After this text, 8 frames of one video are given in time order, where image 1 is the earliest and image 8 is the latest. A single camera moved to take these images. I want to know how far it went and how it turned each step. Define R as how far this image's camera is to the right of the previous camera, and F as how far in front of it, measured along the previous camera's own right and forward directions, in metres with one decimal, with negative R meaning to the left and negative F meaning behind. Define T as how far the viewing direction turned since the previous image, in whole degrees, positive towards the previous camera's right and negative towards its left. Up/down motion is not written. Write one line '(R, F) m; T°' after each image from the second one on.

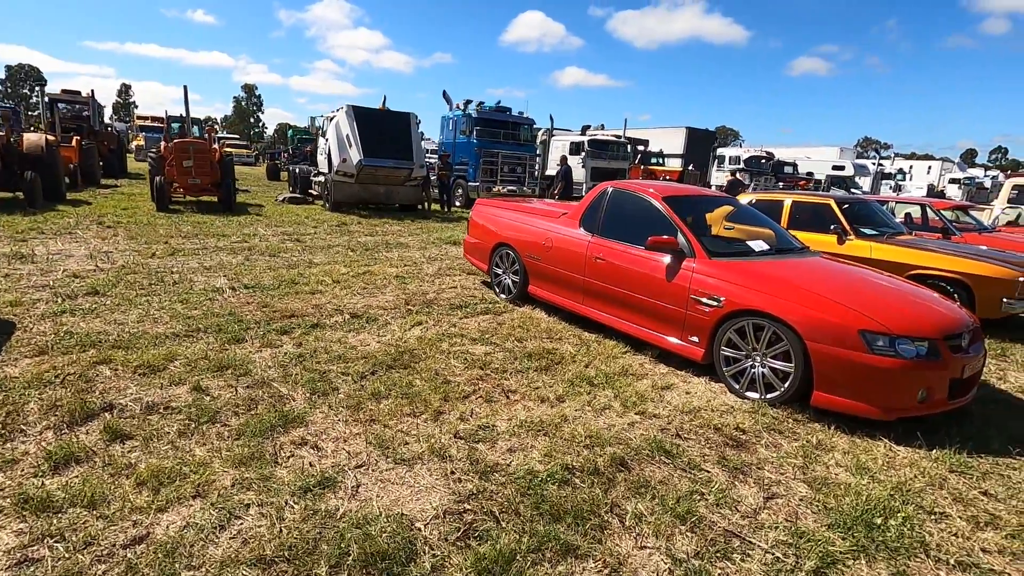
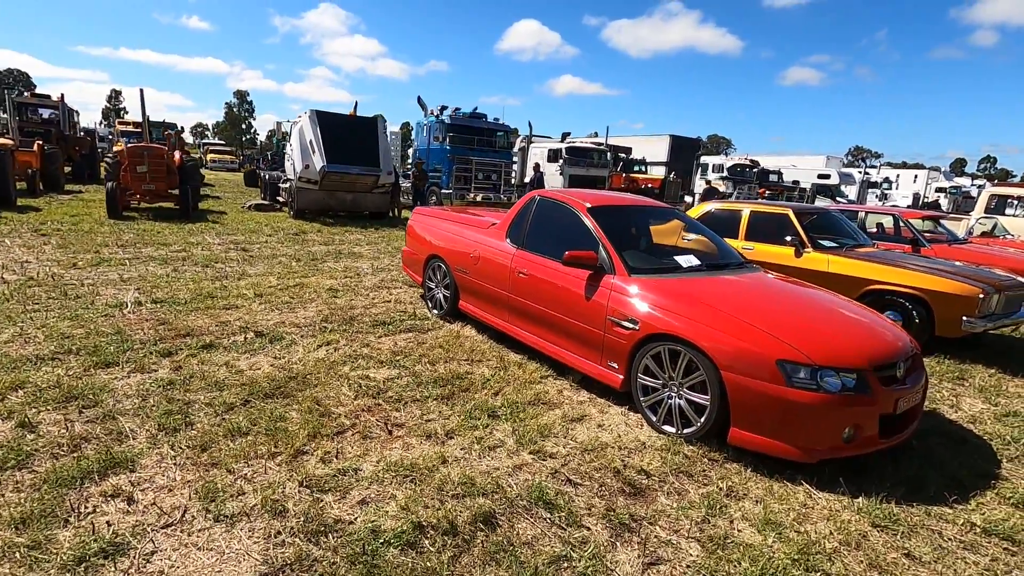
(+0.7, +0.4) m; 0°
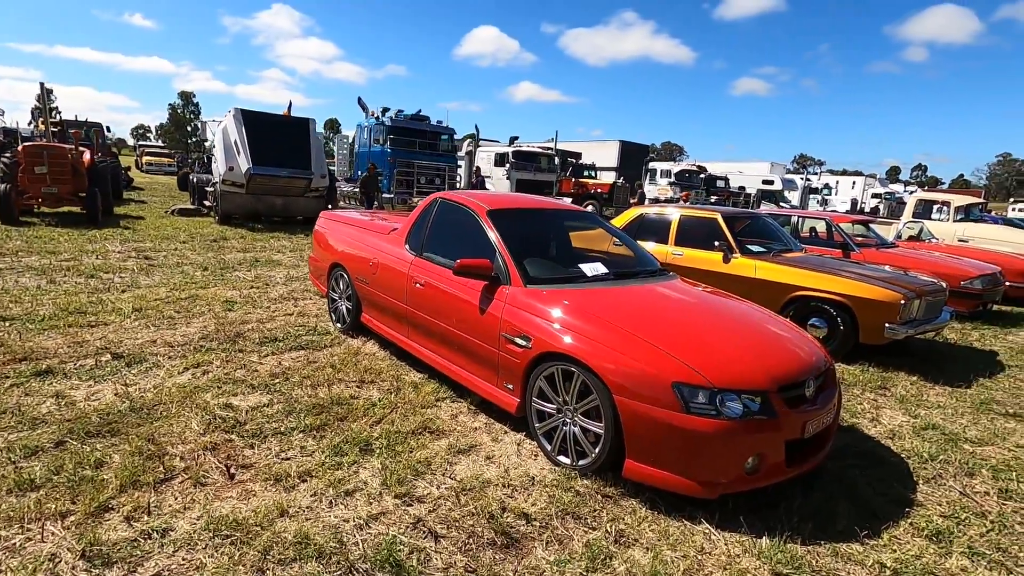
(+0.5, +0.4) m; +4°
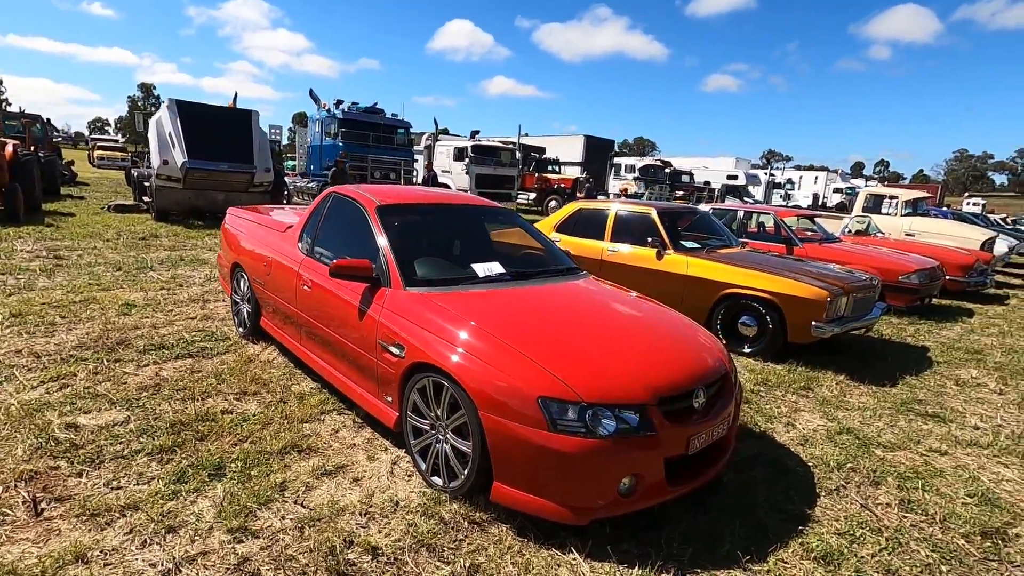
(+0.6, +0.3) m; +3°
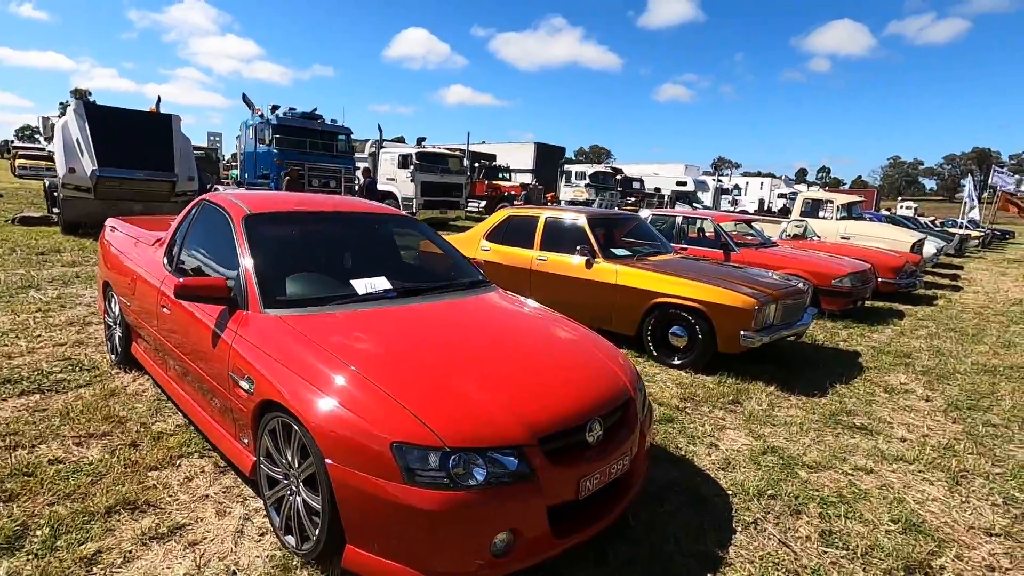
(+0.4, +0.4) m; +4°
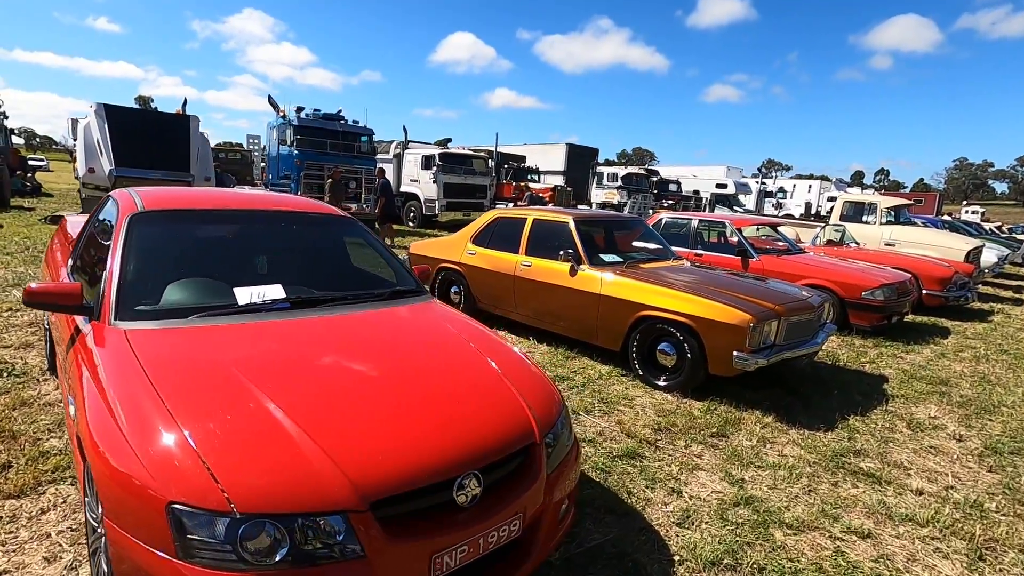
(+0.6, +0.5) m; -4°
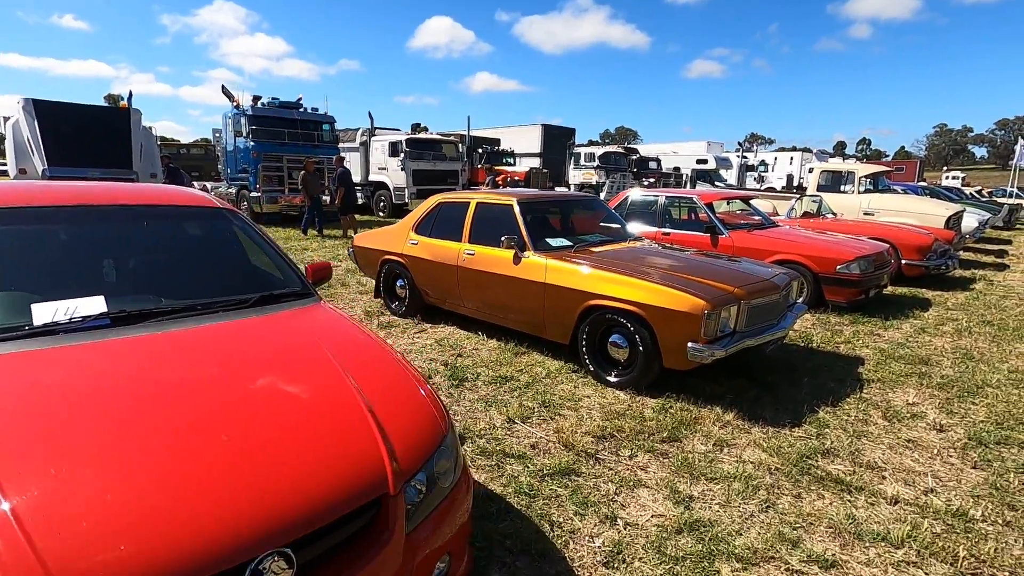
(+0.5, +0.5) m; +1°
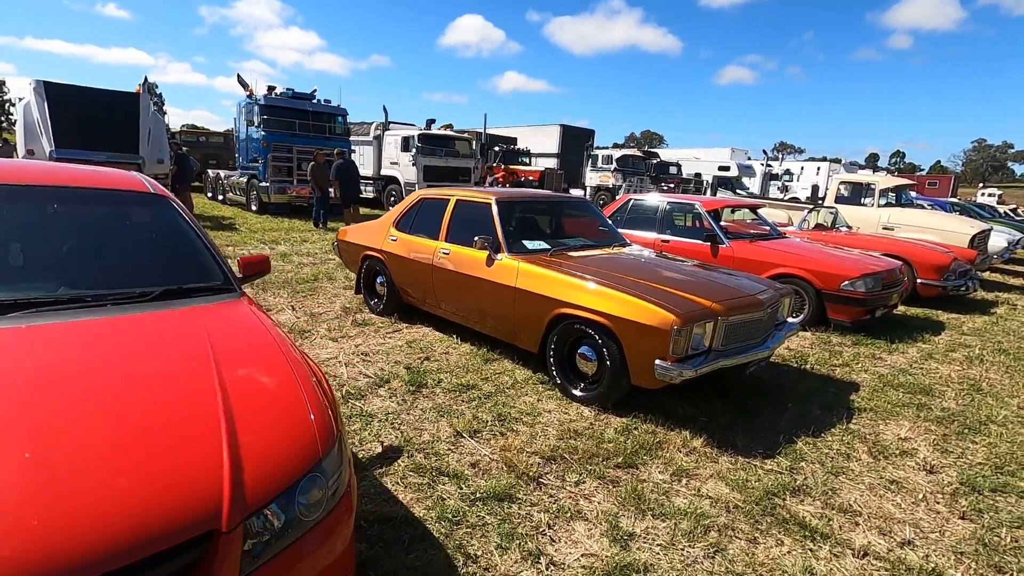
(+0.4, +0.3) m; -2°
